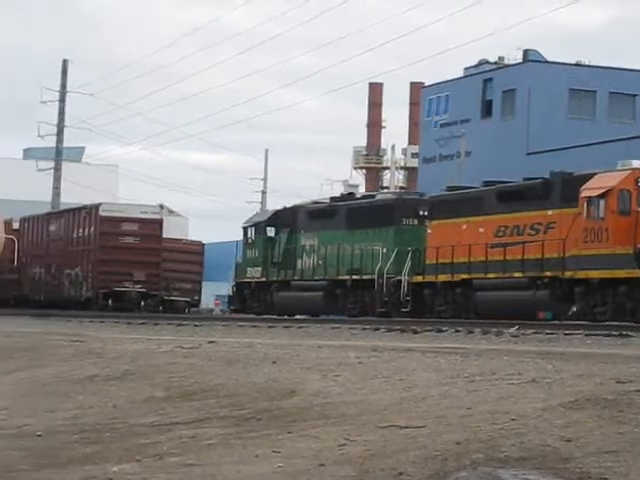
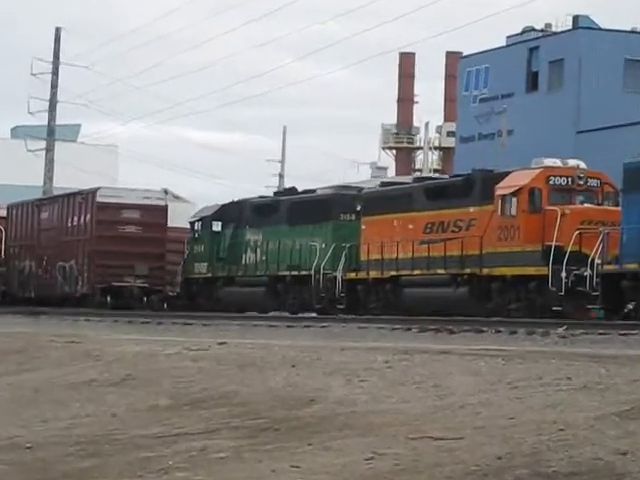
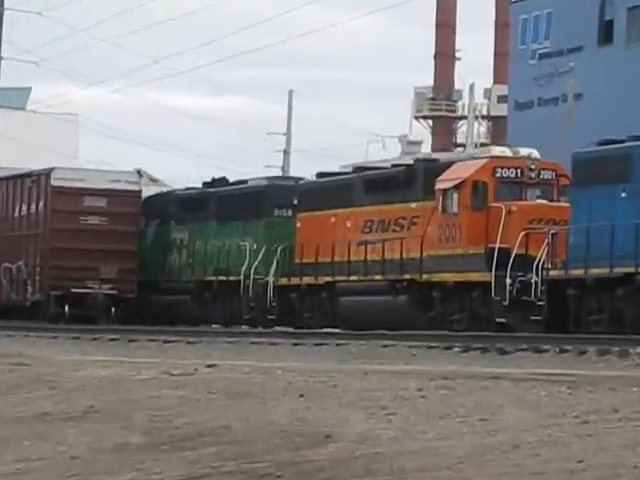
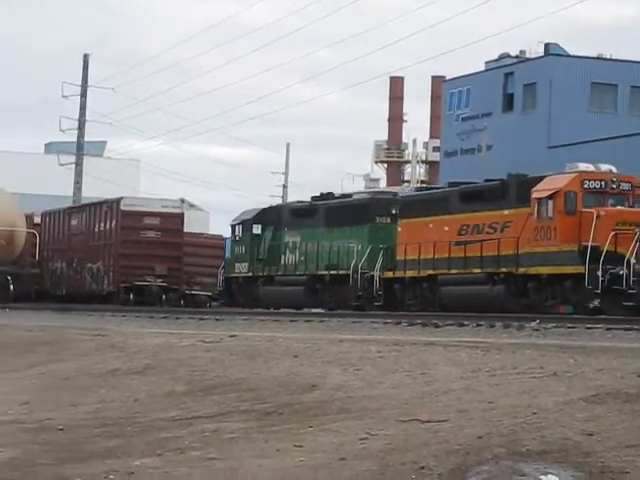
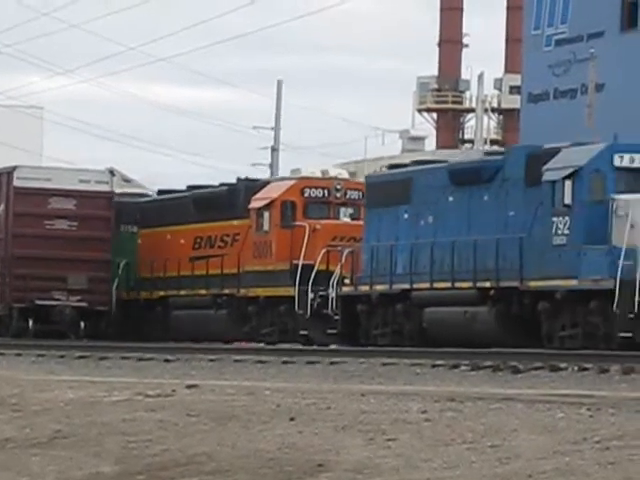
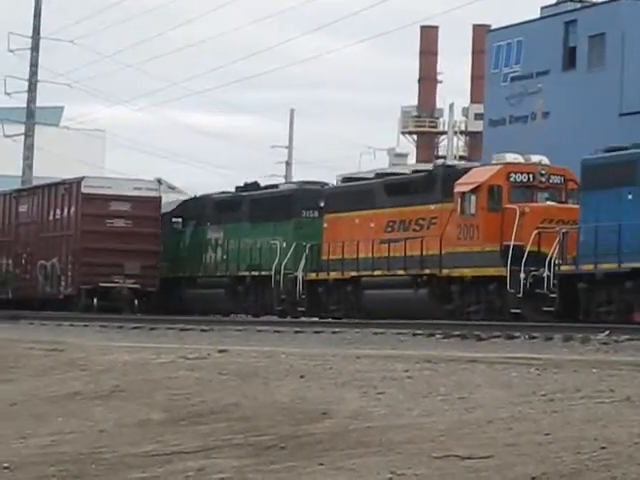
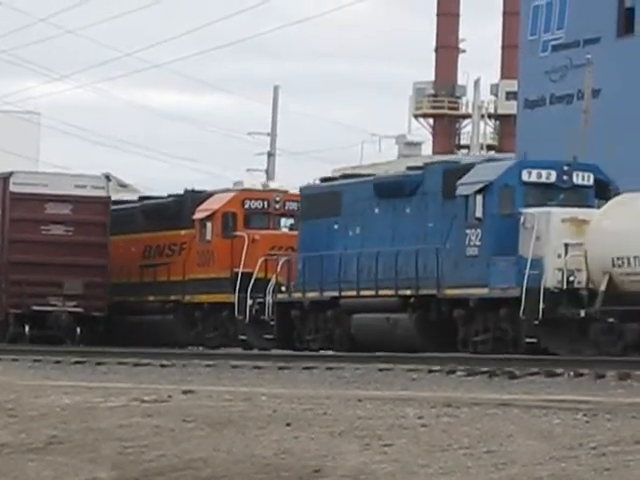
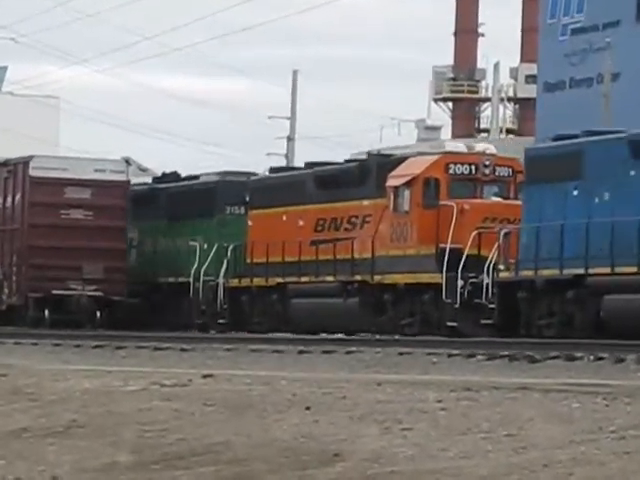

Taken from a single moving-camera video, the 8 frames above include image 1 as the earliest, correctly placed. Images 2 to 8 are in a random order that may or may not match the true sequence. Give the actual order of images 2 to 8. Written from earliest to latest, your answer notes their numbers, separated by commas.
4, 2, 6, 3, 8, 5, 7
